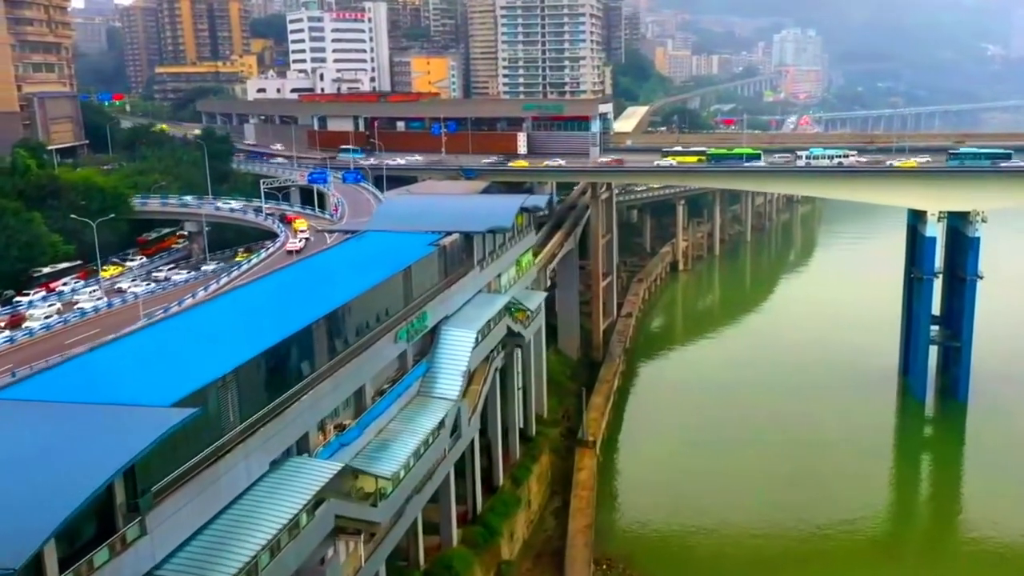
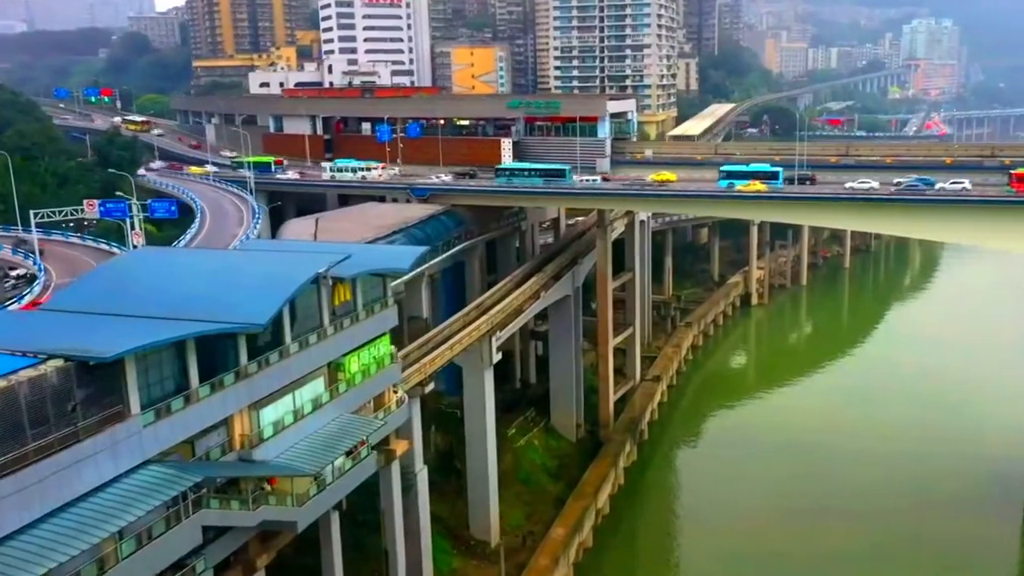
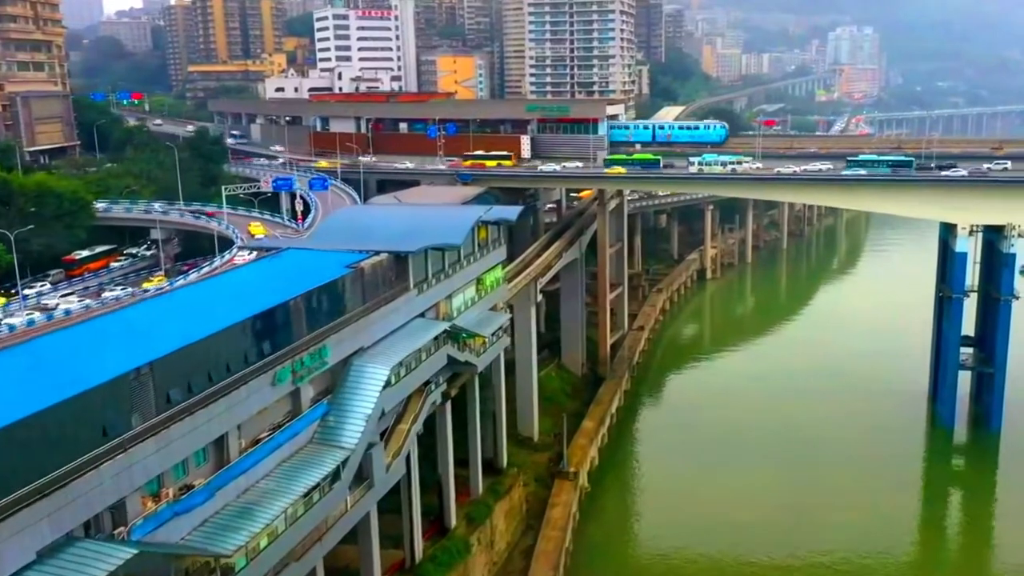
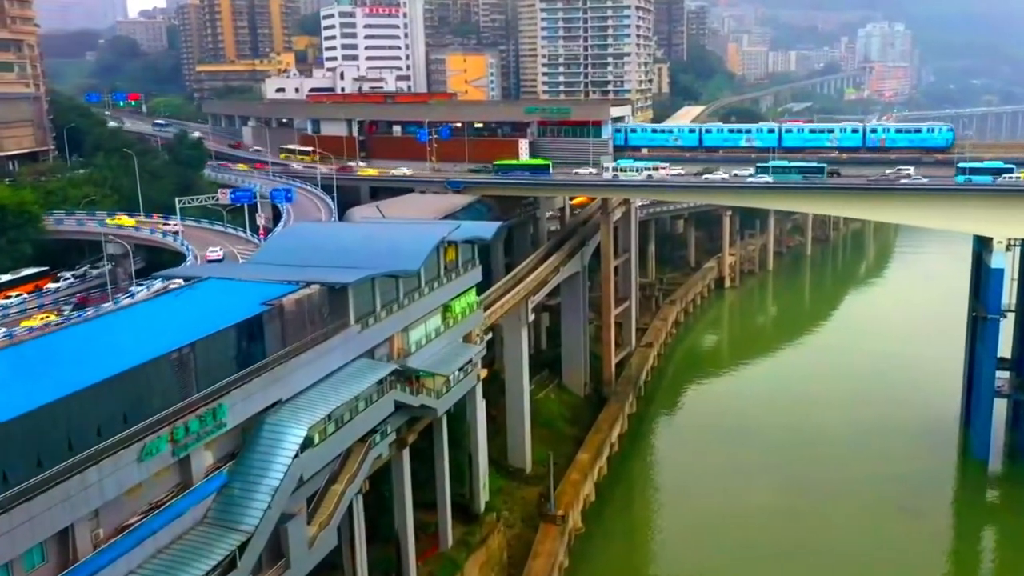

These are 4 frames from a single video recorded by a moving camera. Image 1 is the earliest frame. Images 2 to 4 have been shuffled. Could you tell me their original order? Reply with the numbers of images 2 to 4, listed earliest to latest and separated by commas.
3, 4, 2
